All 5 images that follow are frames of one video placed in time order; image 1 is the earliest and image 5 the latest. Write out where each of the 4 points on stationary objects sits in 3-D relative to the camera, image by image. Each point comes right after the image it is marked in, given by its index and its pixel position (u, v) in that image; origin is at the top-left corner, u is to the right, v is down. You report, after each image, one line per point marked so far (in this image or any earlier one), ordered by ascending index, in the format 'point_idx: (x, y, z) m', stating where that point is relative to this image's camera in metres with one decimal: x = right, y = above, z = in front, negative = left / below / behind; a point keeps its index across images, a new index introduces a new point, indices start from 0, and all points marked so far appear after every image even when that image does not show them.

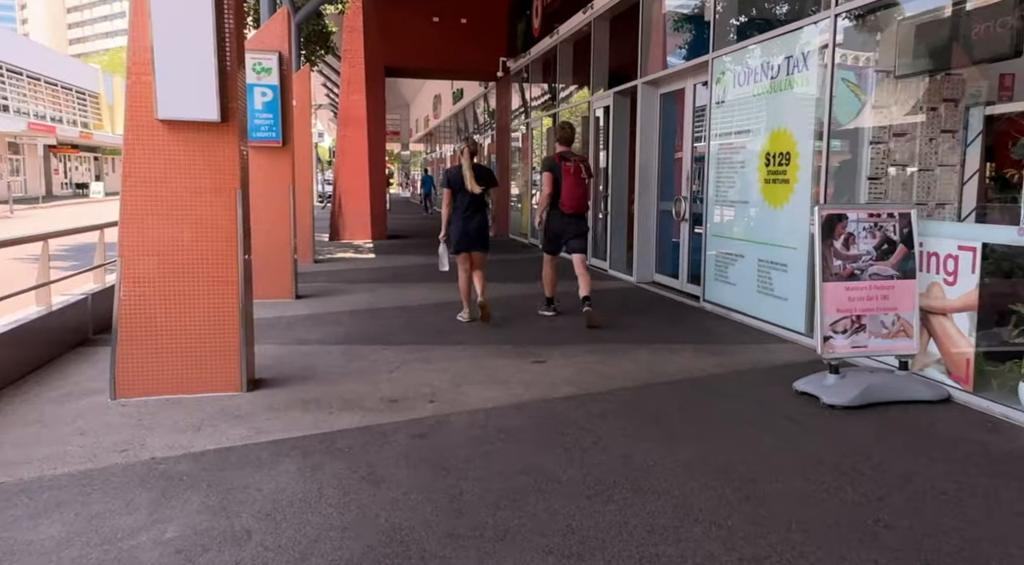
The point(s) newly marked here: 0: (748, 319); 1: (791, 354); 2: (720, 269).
0: (+2.1, -0.3, +6.9) m
1: (+2.0, -0.5, +5.6) m
2: (+2.0, +0.1, +7.5) m
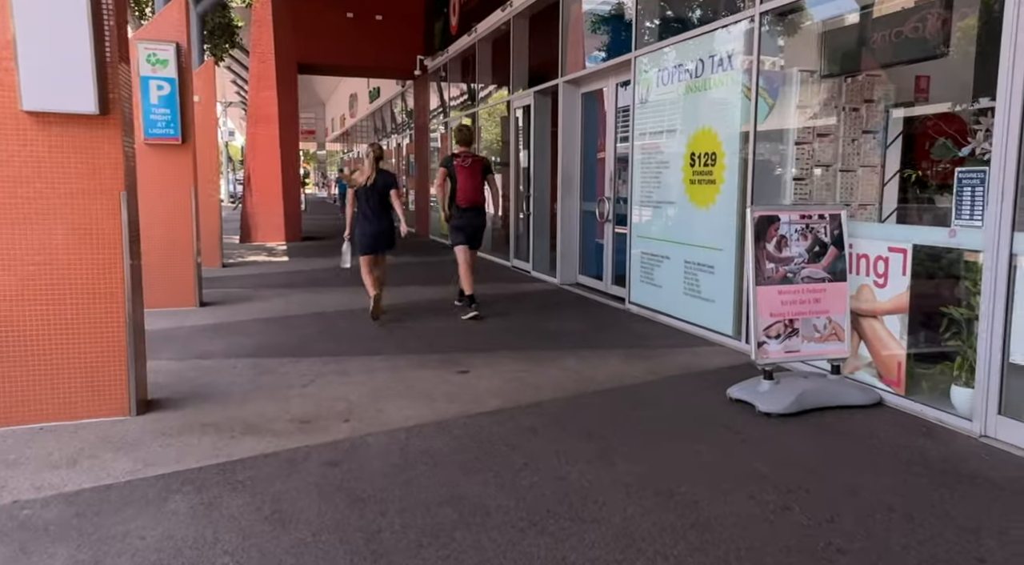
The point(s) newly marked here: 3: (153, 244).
0: (+1.4, -0.3, +6.8) m
1: (+1.5, -0.5, +5.5) m
2: (+1.3, +0.1, +7.4) m
3: (-3.8, +0.4, +8.2) m
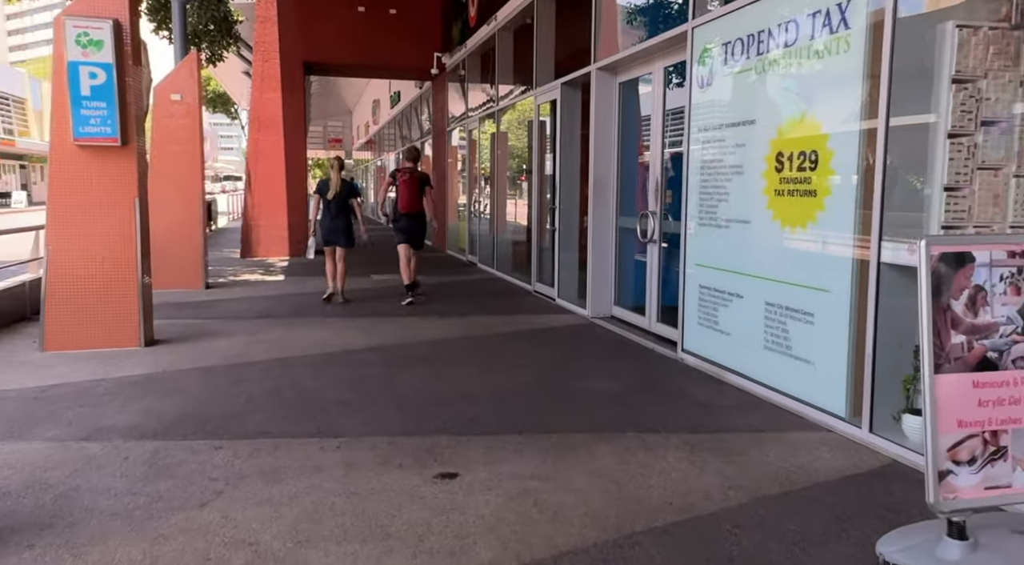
0: (+1.5, -0.6, +5.0) m
1: (+1.5, -0.8, +3.7) m
2: (+1.4, -0.2, +5.6) m
3: (-3.6, +0.1, +6.6) m
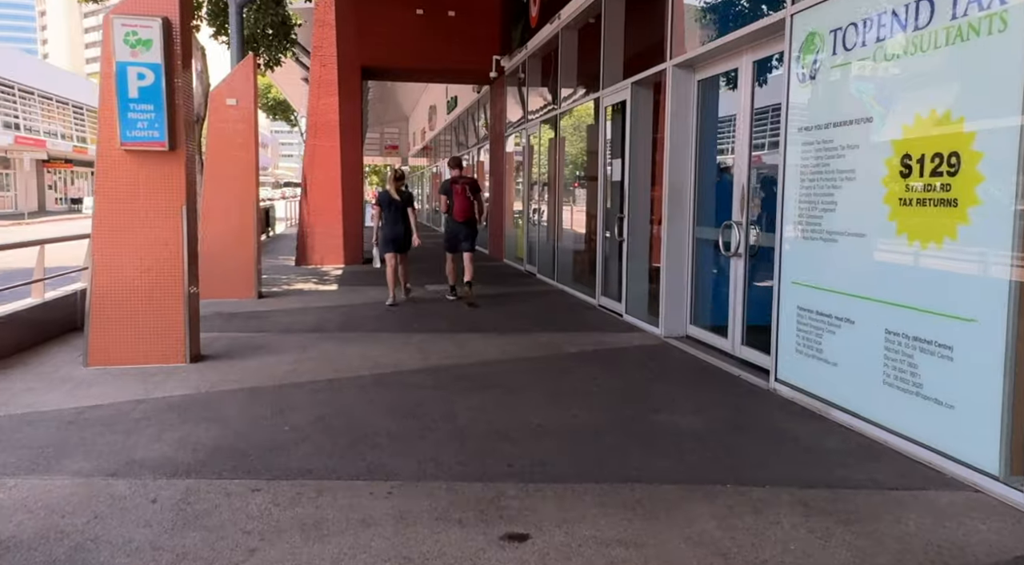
0: (+2.0, -0.8, +4.3) m
1: (+1.8, -0.9, +3.0) m
2: (+1.9, -0.3, +4.9) m
3: (-3.1, 0.0, +6.3) m
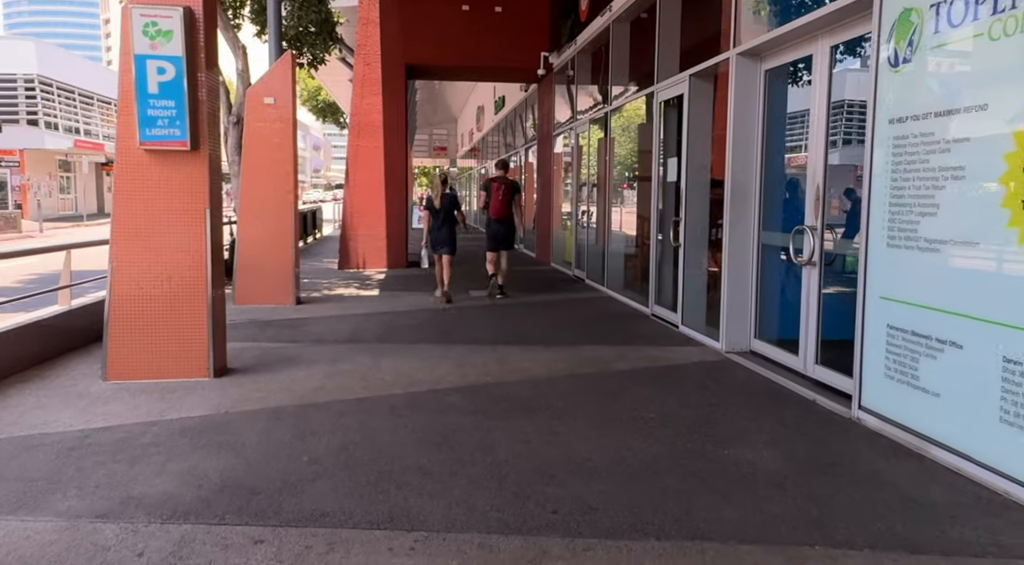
0: (+2.2, -0.9, +3.6) m
1: (+2.0, -1.0, +2.3) m
2: (+2.1, -0.4, +4.2) m
3: (-2.7, -0.1, +5.9) m
